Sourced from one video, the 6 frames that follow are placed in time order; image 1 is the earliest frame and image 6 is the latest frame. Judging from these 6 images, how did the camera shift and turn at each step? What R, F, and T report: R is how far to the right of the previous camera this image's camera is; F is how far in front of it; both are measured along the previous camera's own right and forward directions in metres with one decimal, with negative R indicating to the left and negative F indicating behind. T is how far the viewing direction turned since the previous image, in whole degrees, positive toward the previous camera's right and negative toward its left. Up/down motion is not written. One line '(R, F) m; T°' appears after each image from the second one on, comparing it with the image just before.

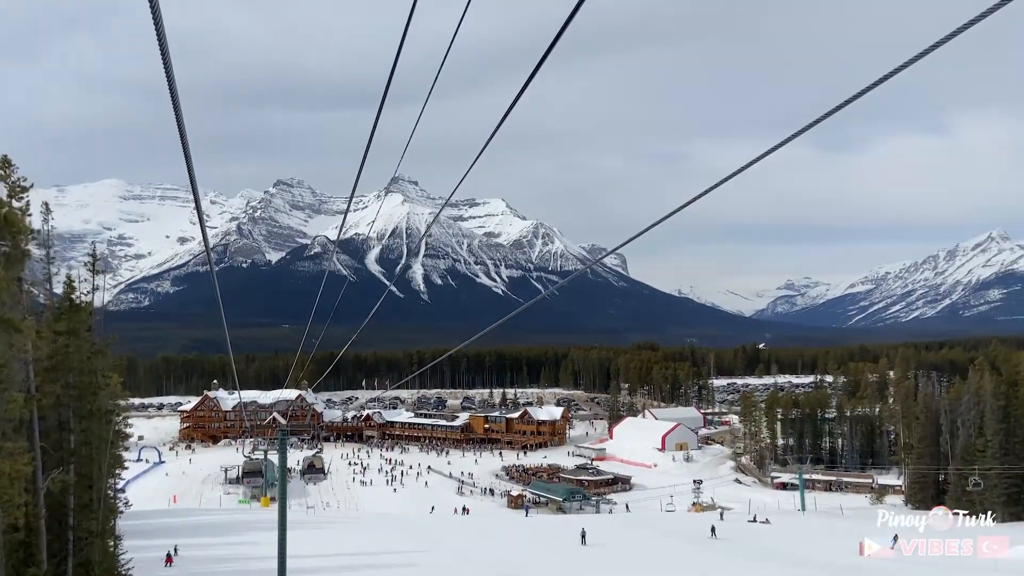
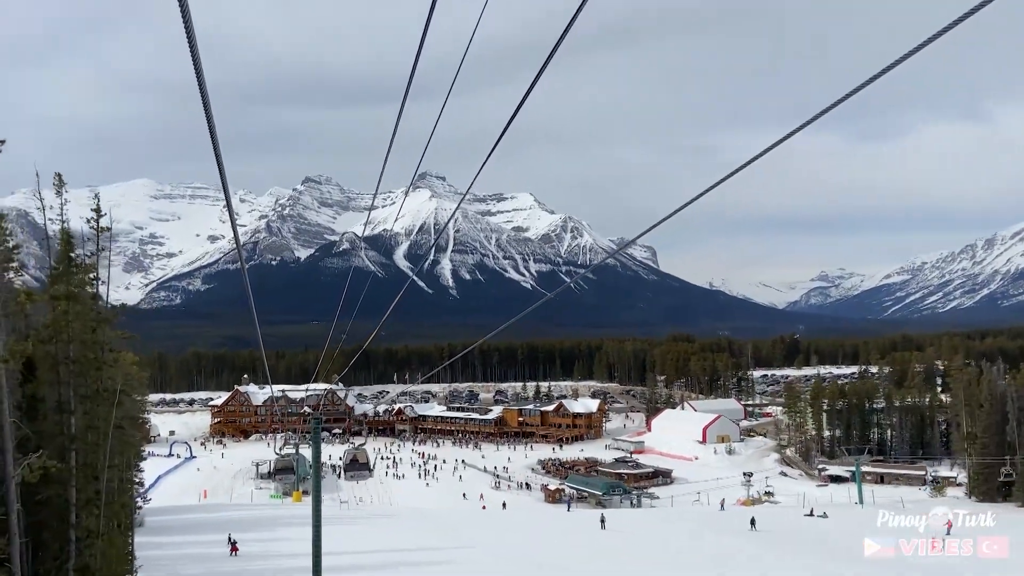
(-0.4, +1.8) m; -2°
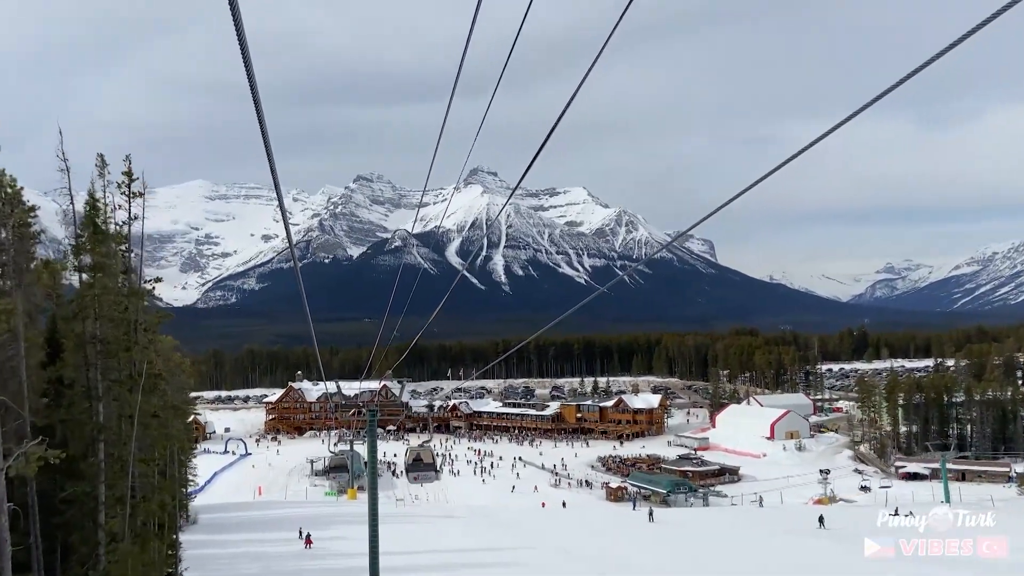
(-0.4, +1.9) m; -4°
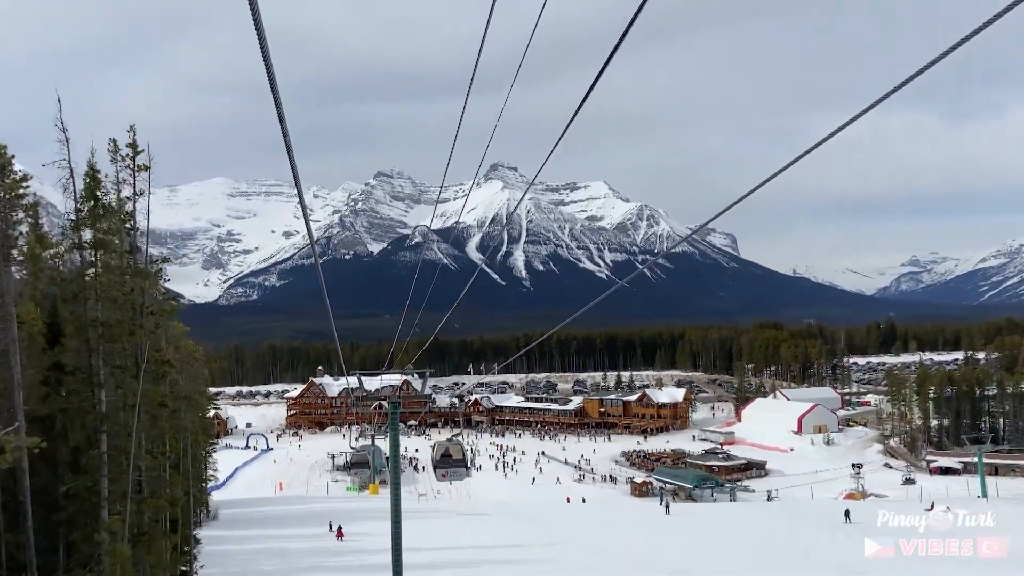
(-0.1, +0.7) m; -2°
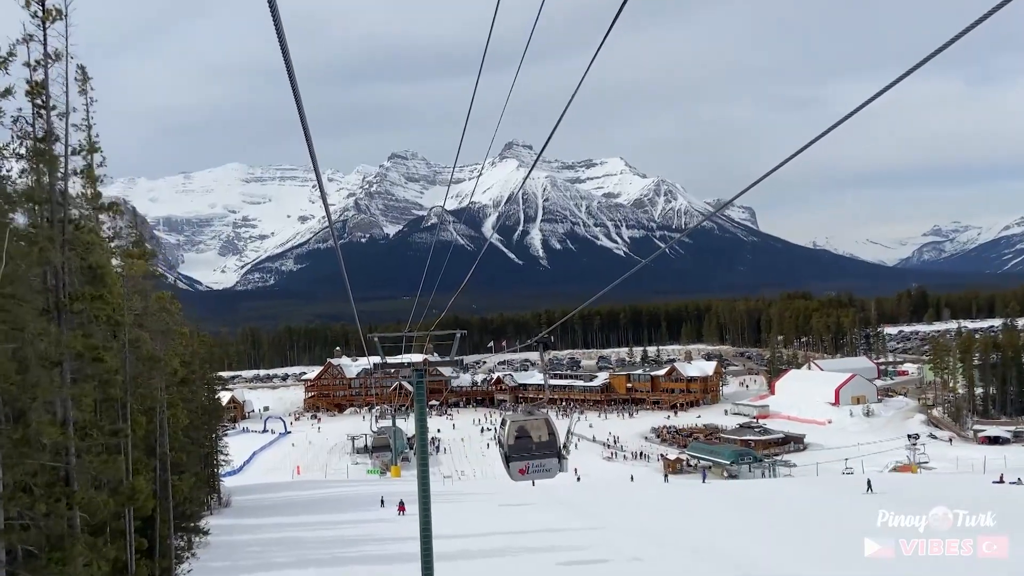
(-0.4, +2.4) m; -1°
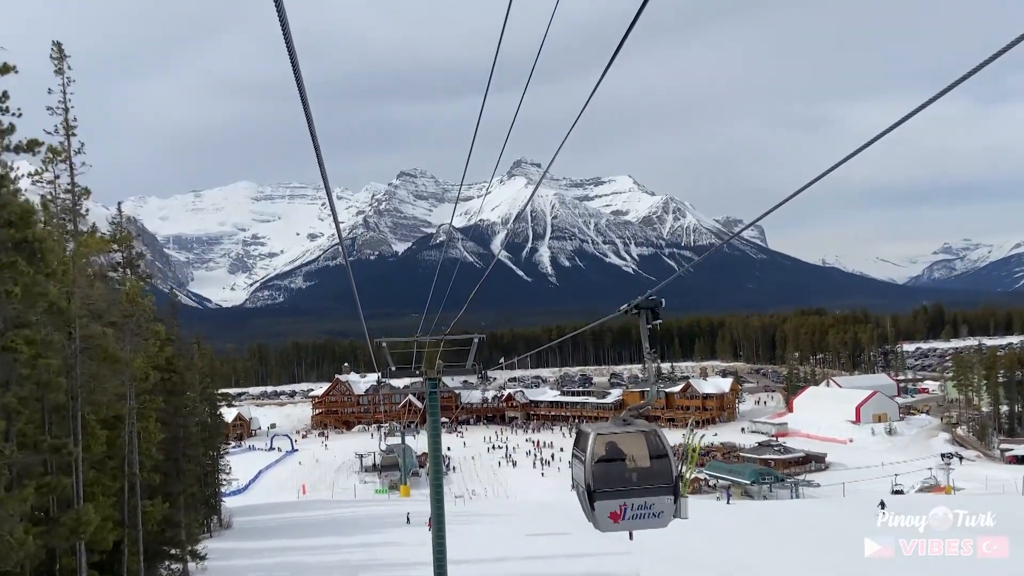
(-0.3, +1.2) m; -1°
